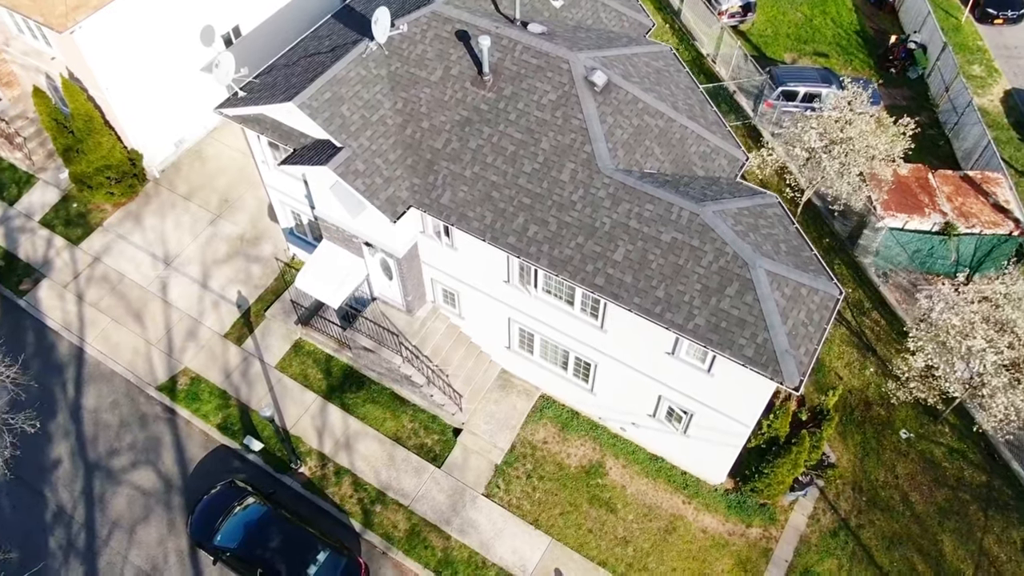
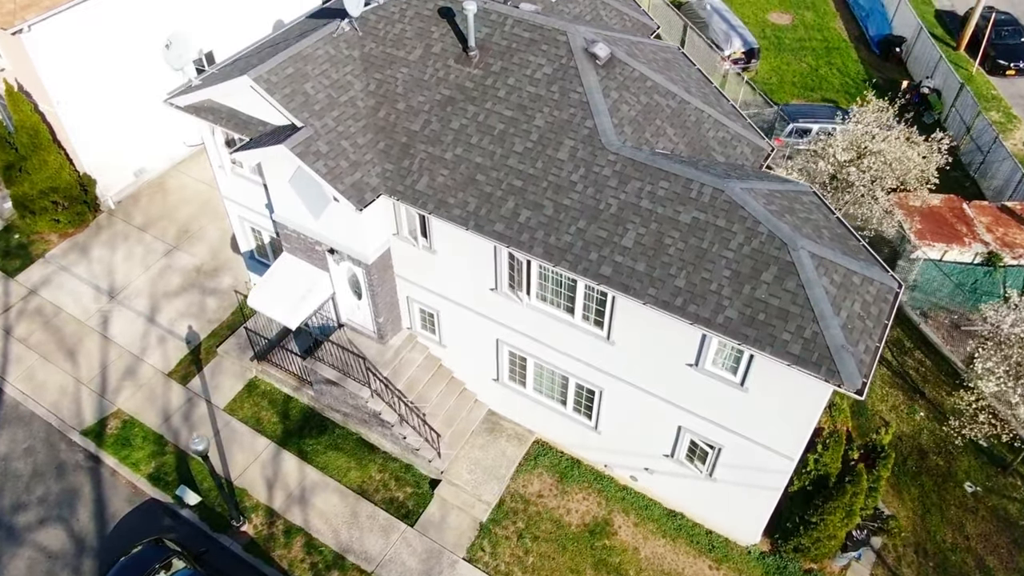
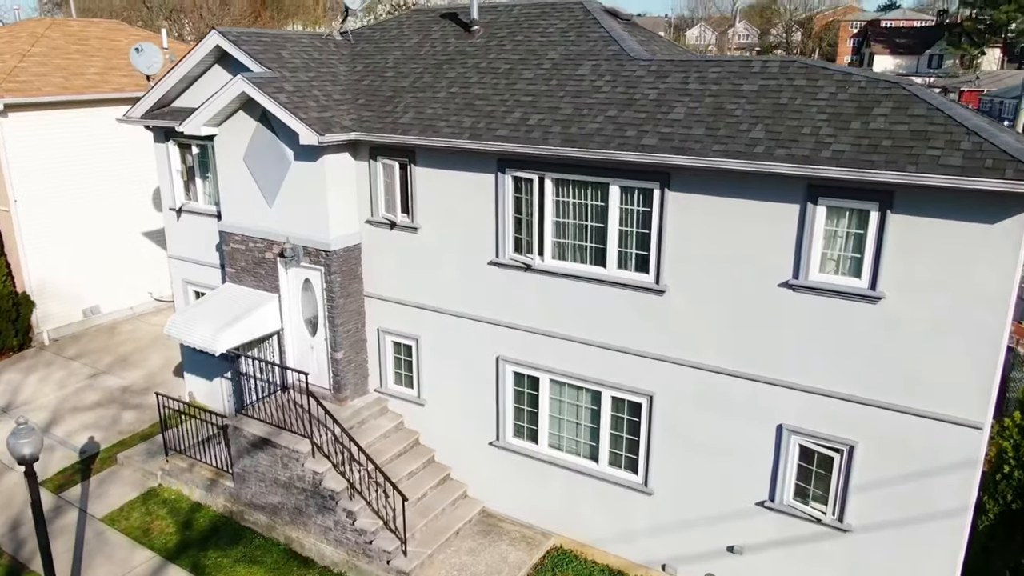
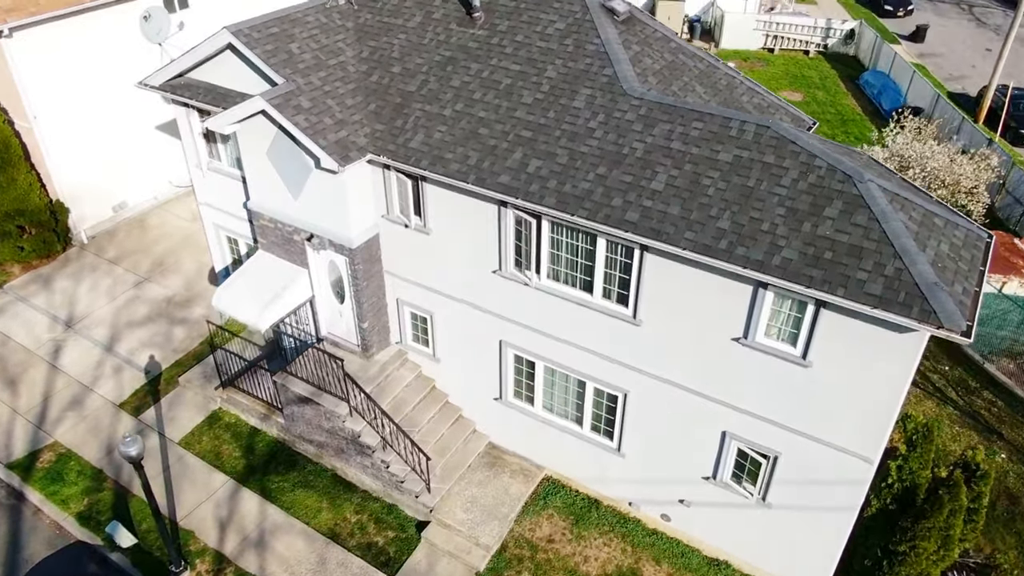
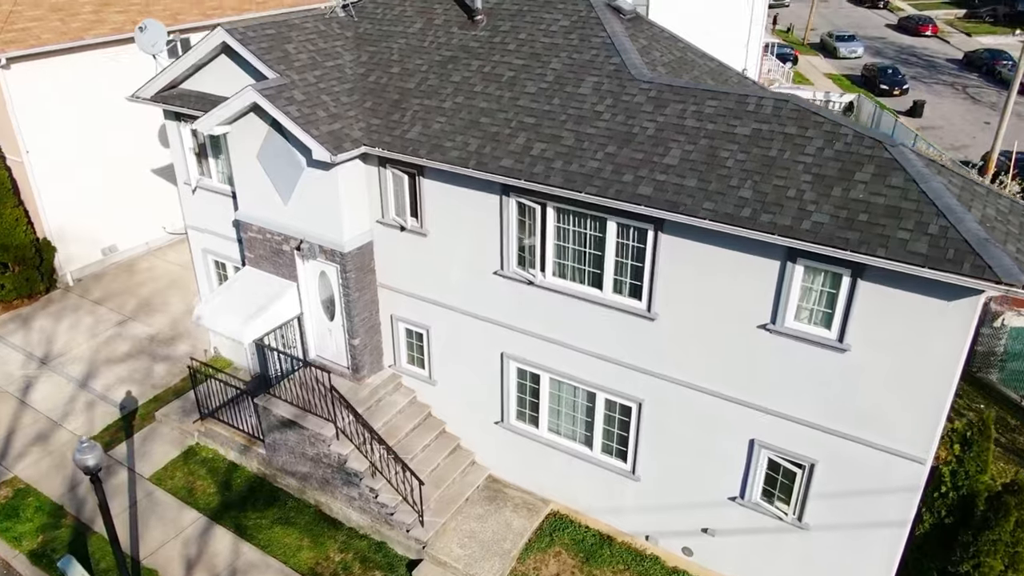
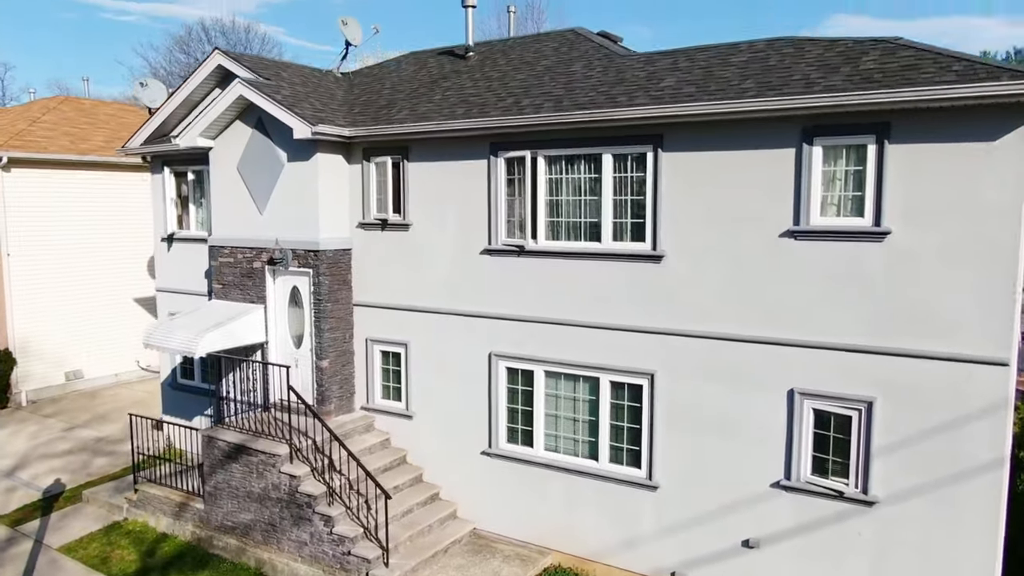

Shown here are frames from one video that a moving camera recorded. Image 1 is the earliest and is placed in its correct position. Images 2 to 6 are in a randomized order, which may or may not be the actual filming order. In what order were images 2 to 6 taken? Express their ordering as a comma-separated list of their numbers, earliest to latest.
2, 4, 5, 3, 6
